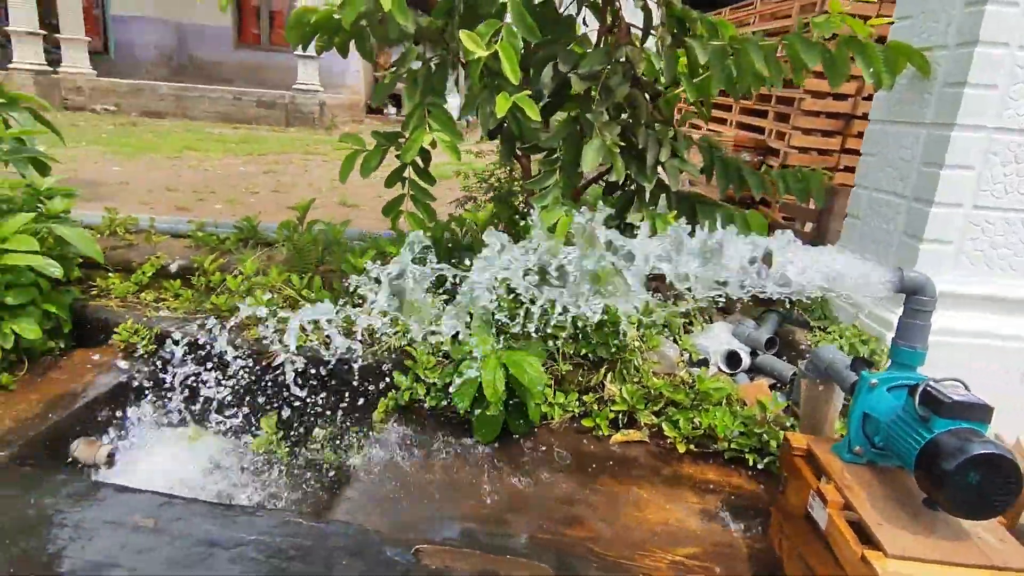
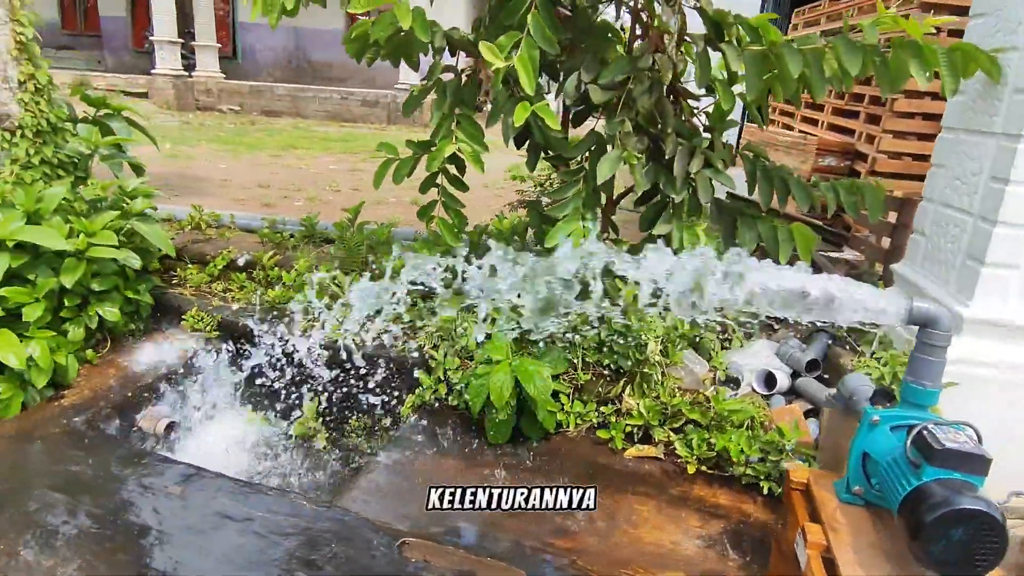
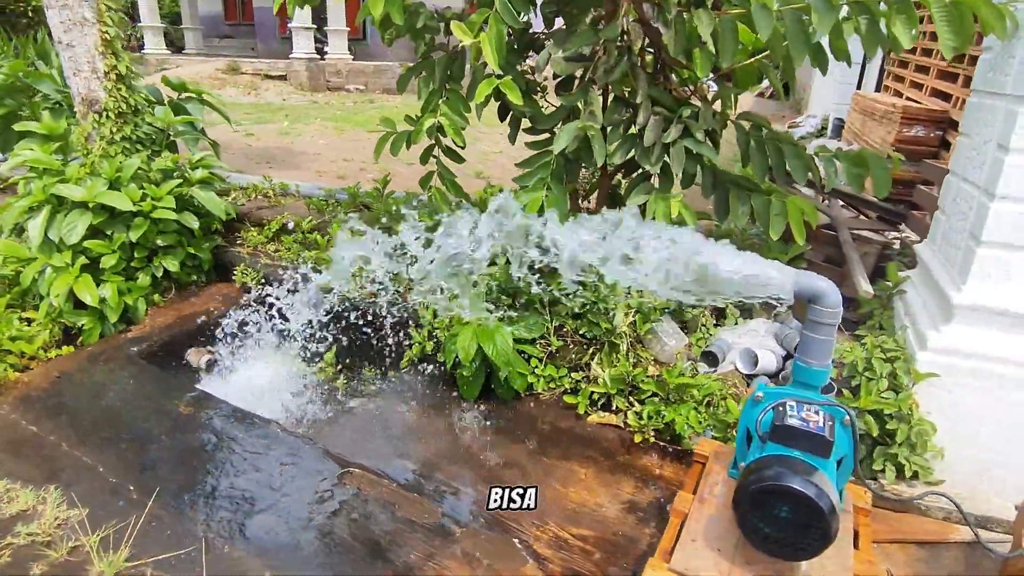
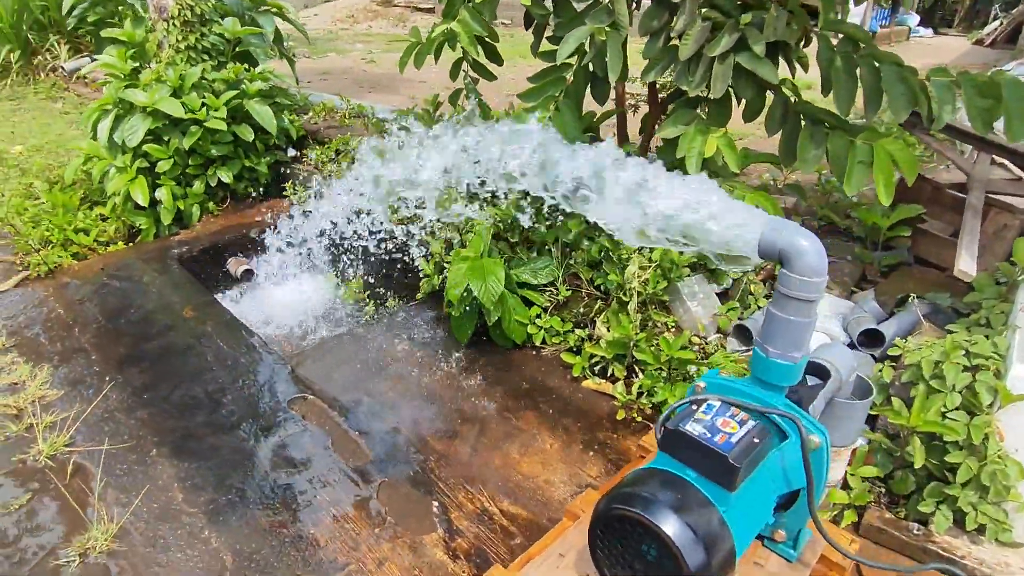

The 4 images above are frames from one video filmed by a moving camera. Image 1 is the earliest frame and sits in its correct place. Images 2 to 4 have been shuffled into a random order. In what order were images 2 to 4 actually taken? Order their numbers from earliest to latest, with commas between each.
2, 3, 4
